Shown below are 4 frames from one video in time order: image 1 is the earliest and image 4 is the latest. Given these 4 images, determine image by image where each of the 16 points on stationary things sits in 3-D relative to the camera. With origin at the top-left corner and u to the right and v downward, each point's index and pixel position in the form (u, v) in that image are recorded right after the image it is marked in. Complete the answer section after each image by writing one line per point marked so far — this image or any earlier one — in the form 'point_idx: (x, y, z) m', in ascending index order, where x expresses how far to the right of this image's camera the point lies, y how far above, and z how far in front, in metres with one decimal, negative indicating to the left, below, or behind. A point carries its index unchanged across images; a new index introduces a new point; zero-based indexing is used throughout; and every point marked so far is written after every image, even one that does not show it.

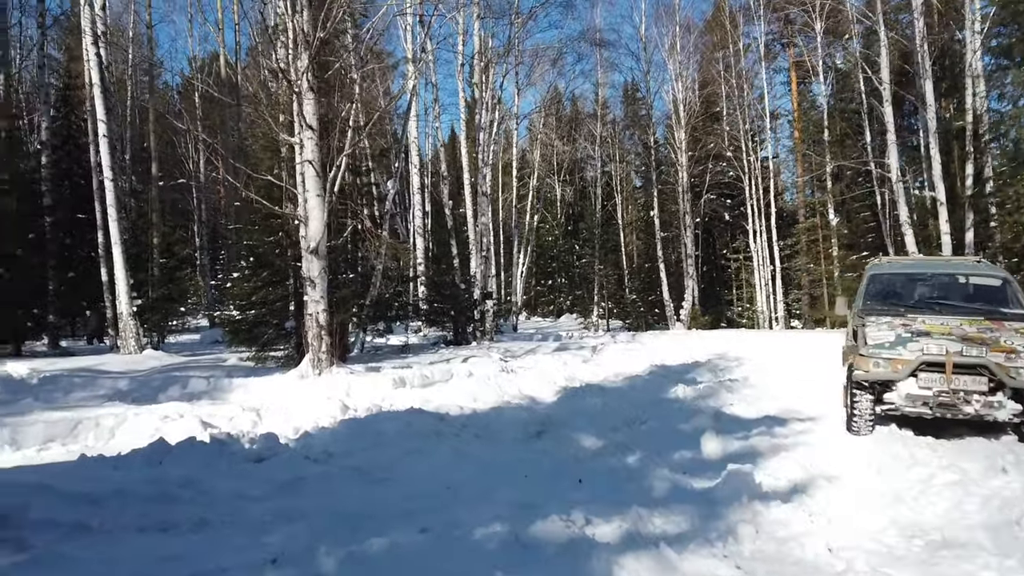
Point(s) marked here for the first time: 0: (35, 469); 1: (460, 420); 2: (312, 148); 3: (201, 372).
0: (-3.1, -1.2, +4.8) m
1: (-0.5, -1.3, +7.0) m
2: (-2.5, +1.8, +9.4) m
3: (-4.5, -1.2, +10.7) m
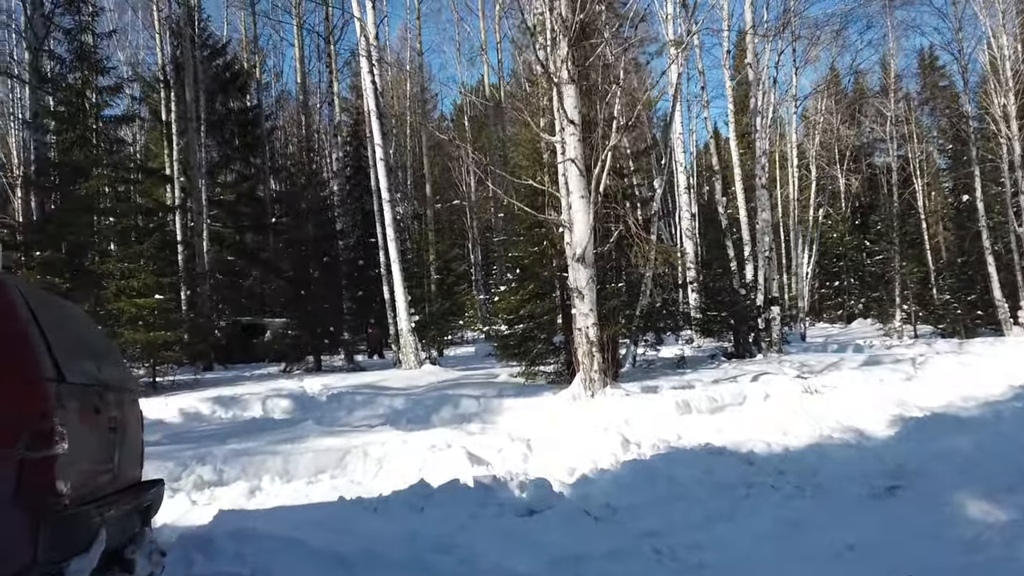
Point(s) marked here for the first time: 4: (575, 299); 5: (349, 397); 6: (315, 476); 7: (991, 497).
0: (-1.3, -1.3, +4.3) m
1: (+1.9, -1.3, +5.5) m
2: (+0.7, +1.6, +8.5) m
3: (-0.5, -1.4, +10.3) m
4: (+0.7, -0.1, +8.3) m
5: (-2.2, -1.5, +9.9) m
6: (-1.5, -1.4, +5.6) m
7: (+2.8, -1.2, +4.4) m
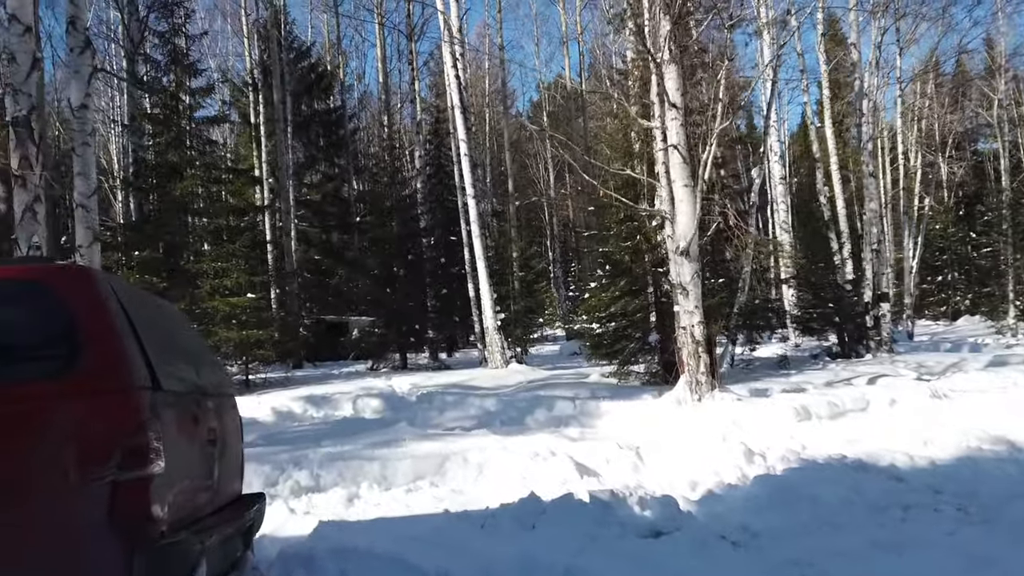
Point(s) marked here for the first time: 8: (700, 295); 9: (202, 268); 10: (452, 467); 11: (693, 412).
0: (-0.6, -1.3, +4.0) m
1: (+2.7, -1.3, +4.8) m
2: (+1.8, +1.7, +7.9) m
3: (+0.7, -1.4, +9.9) m
4: (+1.8, -0.1, +7.8) m
5: (-1.0, -1.4, +9.7) m
6: (-0.7, -1.4, +5.3) m
7: (+3.5, -1.2, +3.7) m
8: (+2.0, -0.1, +7.8) m
9: (-4.8, +0.3, +11.4) m
10: (-0.5, -1.3, +5.5) m
11: (+1.8, -1.2, +7.3) m
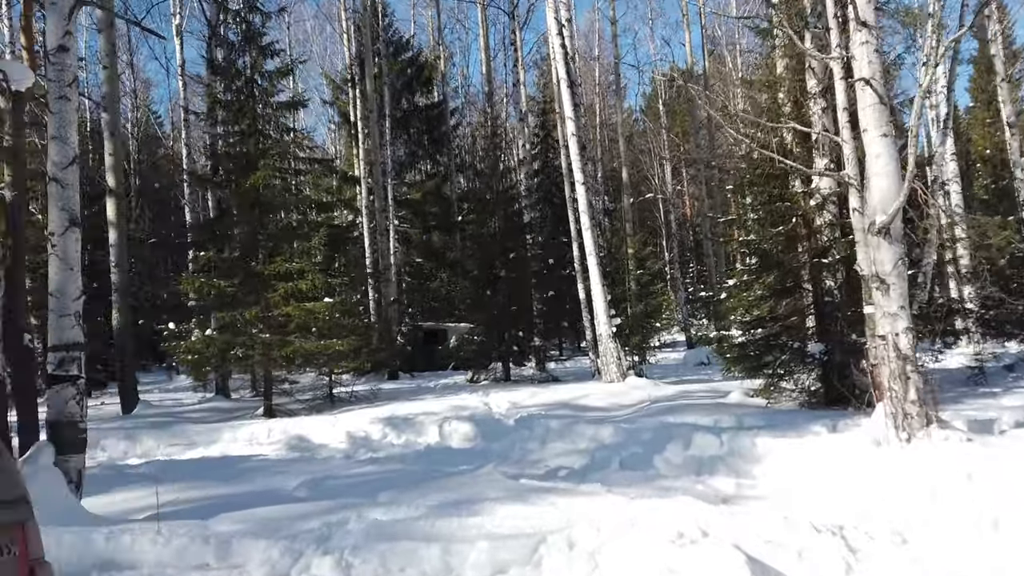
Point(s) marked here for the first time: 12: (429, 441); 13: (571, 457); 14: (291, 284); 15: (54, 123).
0: (-0.2, -1.3, +2.2) m
1: (+3.2, -1.2, +2.5) m
2: (+2.7, +1.7, +5.7) m
3: (+2.0, -1.3, +7.8) m
4: (+2.7, 0.0, +5.5) m
5: (+0.3, -1.4, +7.8) m
6: (-0.1, -1.4, +3.4) m
7: (+3.8, -1.1, +1.2) m
8: (+2.9, 0.0, +5.5) m
9: (-3.2, +0.3, +10.1) m
10: (+0.2, -1.3, +3.6) m
11: (+2.7, -1.2, +5.1) m
12: (-0.9, -1.6, +8.0) m
13: (+0.5, -1.5, +6.6) m
14: (-3.0, 0.0, +10.0) m
15: (-2.8, +1.0, +4.5) m
